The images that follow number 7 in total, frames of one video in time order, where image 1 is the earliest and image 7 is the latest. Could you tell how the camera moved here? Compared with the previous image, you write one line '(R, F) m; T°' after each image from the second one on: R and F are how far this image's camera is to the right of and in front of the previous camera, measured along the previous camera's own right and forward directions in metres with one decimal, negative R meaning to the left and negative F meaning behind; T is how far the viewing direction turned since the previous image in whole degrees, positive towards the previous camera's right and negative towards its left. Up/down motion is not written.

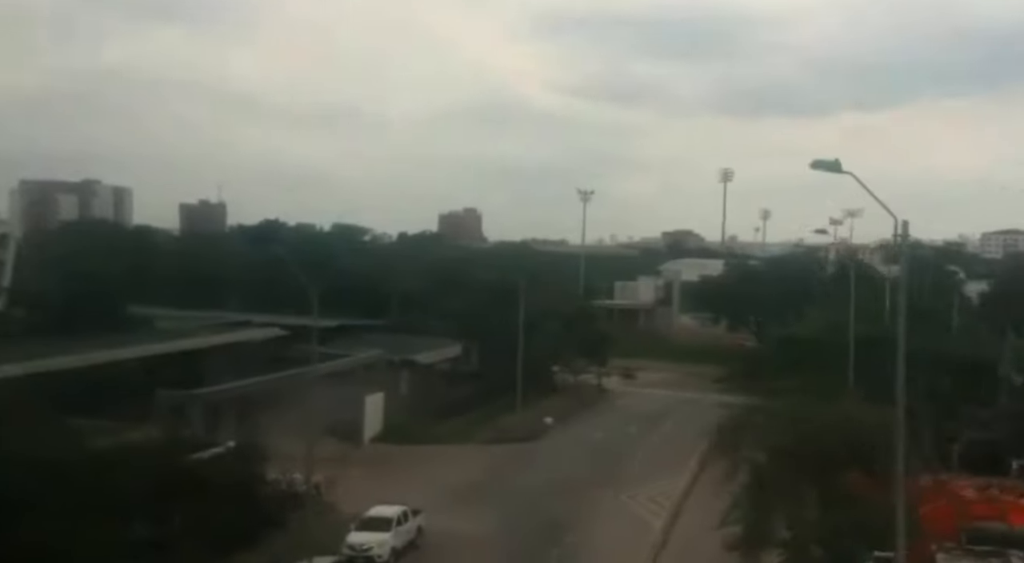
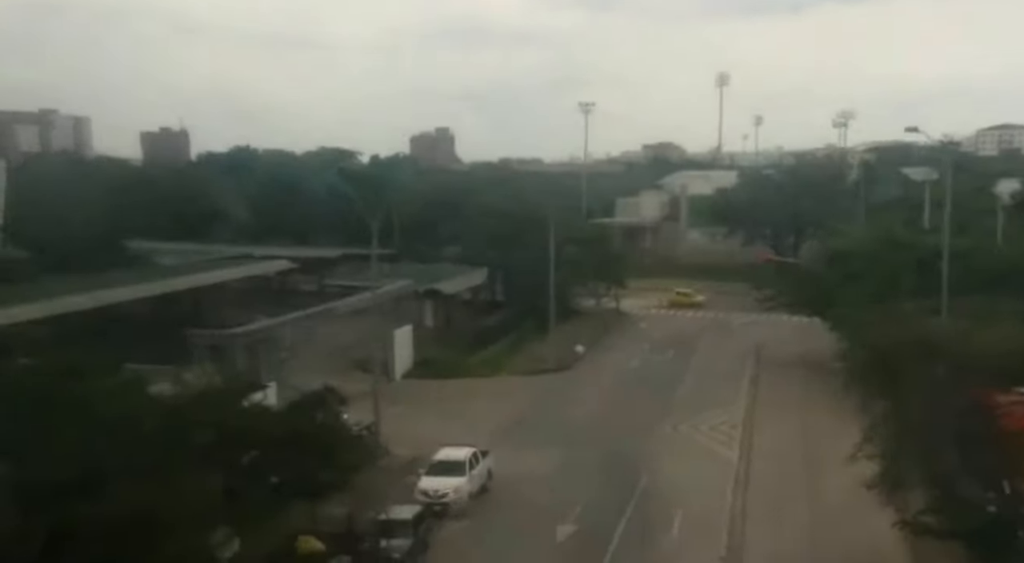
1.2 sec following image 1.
(-0.7, +0.7) m; +3°
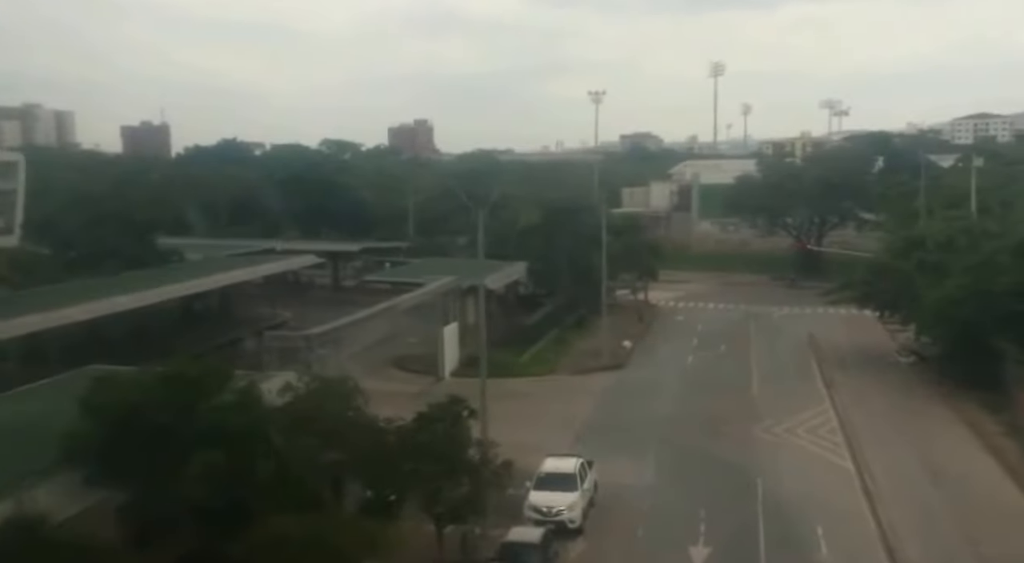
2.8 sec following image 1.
(-1.0, +0.5) m; +3°
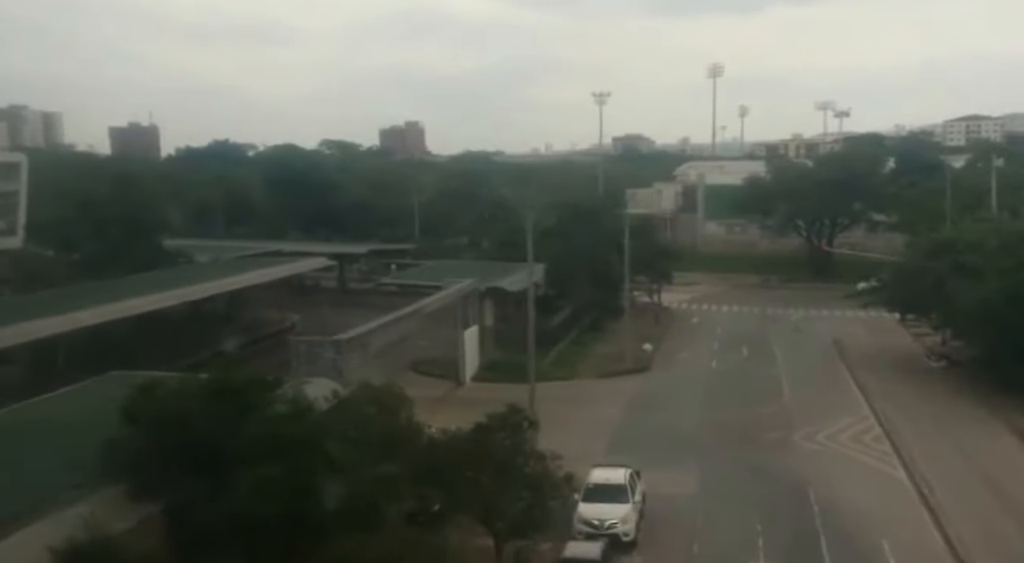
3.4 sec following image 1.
(-0.4, +0.3) m; +1°
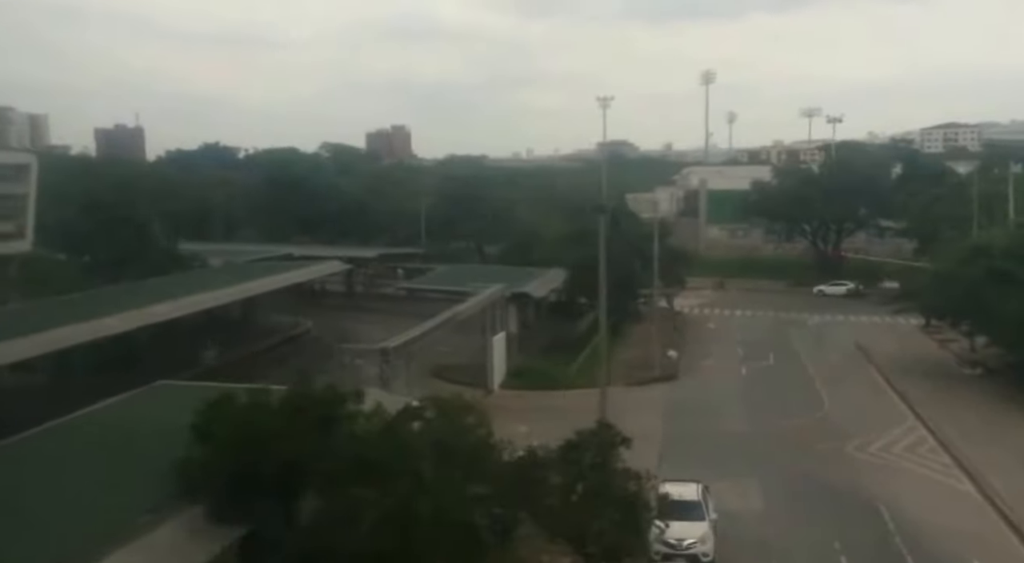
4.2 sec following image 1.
(-0.6, +0.2) m; +2°
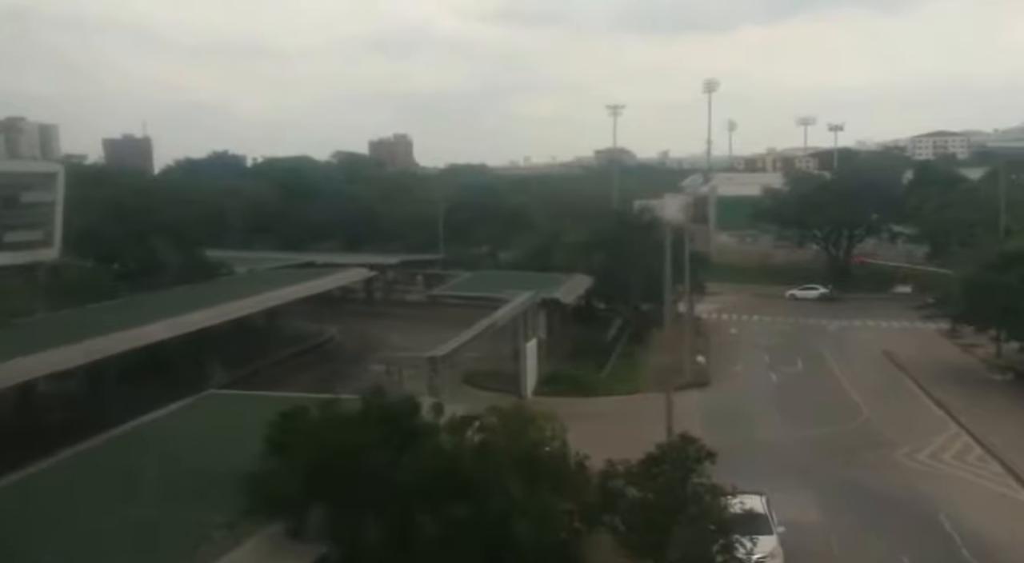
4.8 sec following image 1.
(-0.4, 0.0) m; +1°
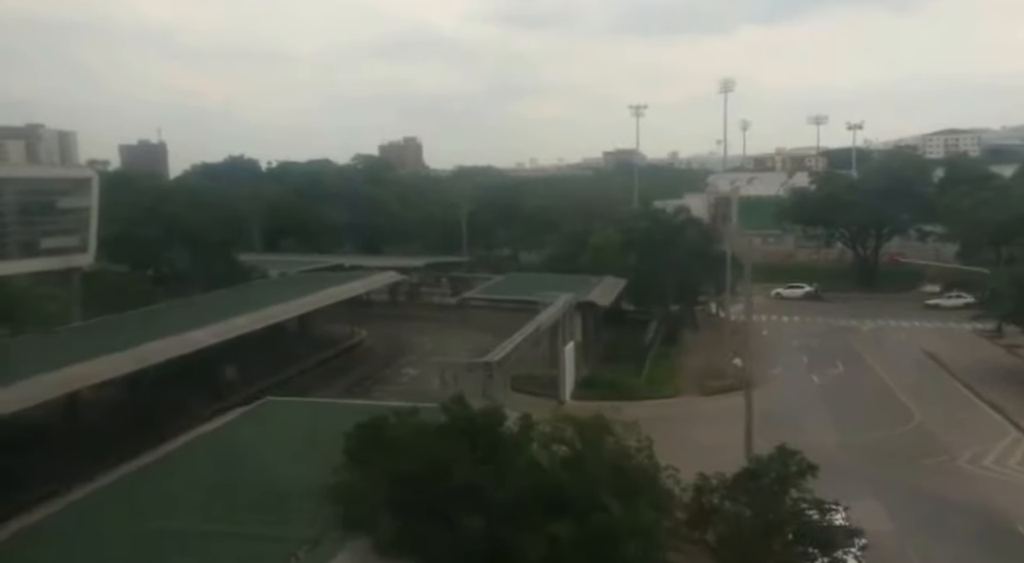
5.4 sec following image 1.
(-0.4, +0.1) m; 0°
